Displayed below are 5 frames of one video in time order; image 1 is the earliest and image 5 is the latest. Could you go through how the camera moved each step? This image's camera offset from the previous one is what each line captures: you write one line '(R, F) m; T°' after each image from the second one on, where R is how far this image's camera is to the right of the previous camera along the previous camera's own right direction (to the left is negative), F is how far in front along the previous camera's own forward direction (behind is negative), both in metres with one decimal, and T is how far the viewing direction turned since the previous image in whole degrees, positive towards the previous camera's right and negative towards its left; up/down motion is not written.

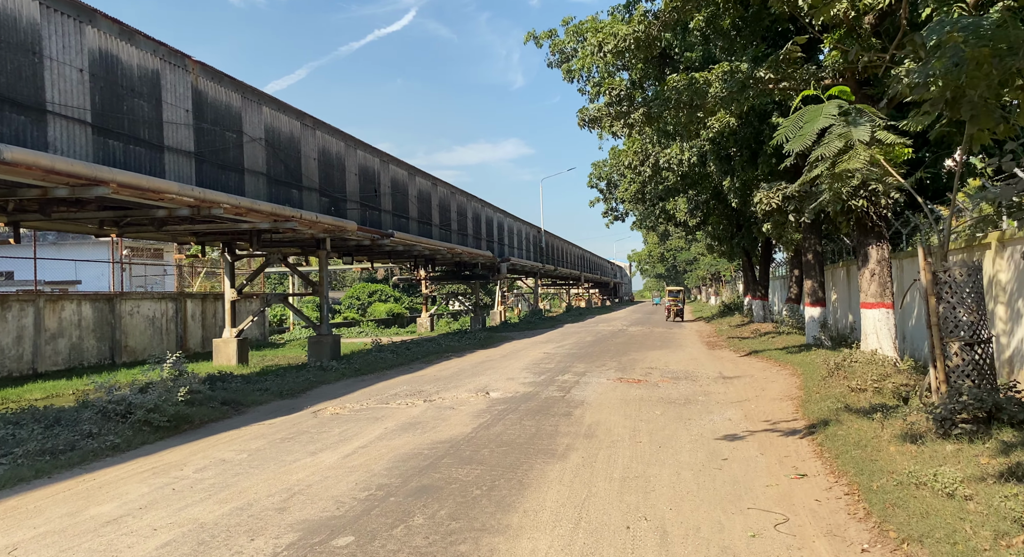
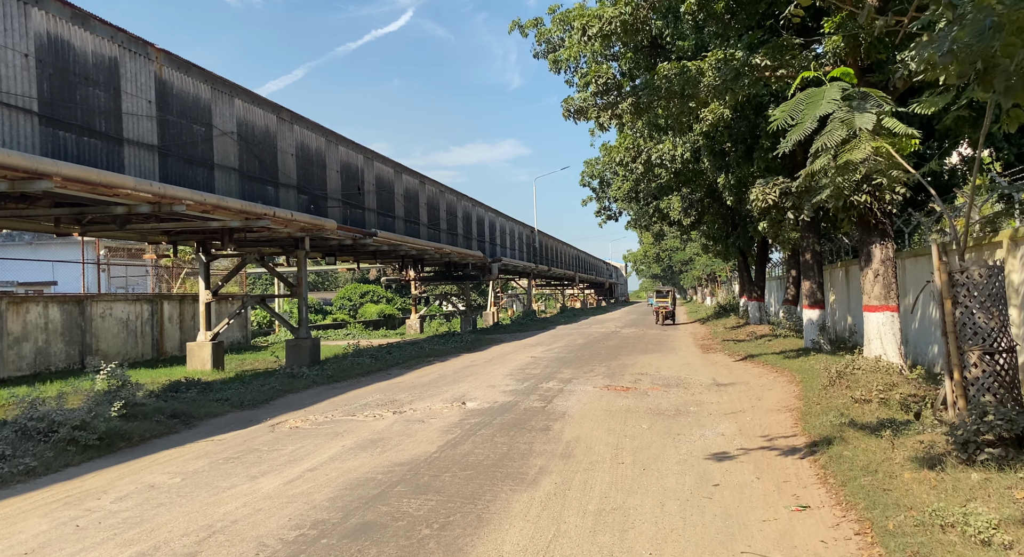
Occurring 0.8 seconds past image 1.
(+0.3, +0.7) m; 0°
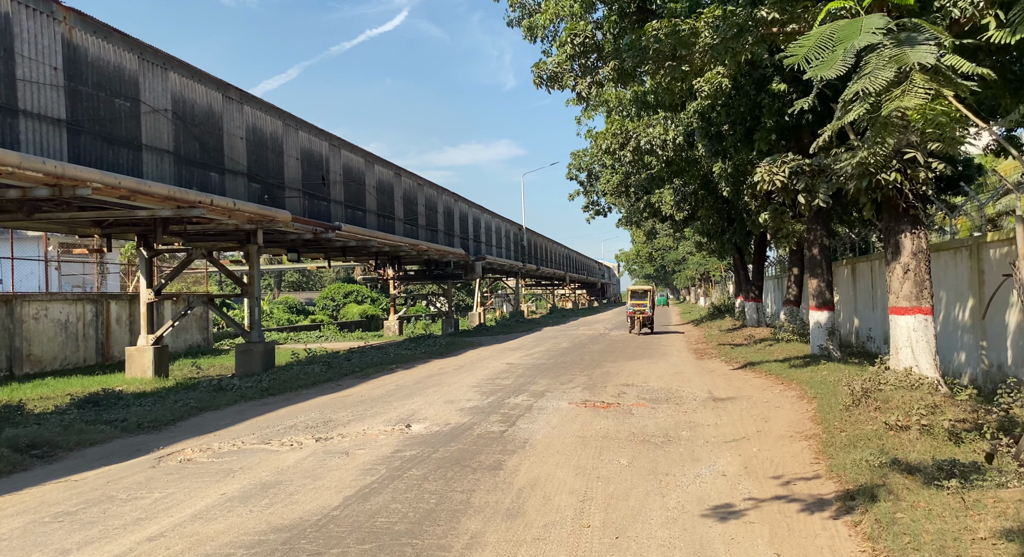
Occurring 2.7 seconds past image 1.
(+0.4, +1.7) m; +1°
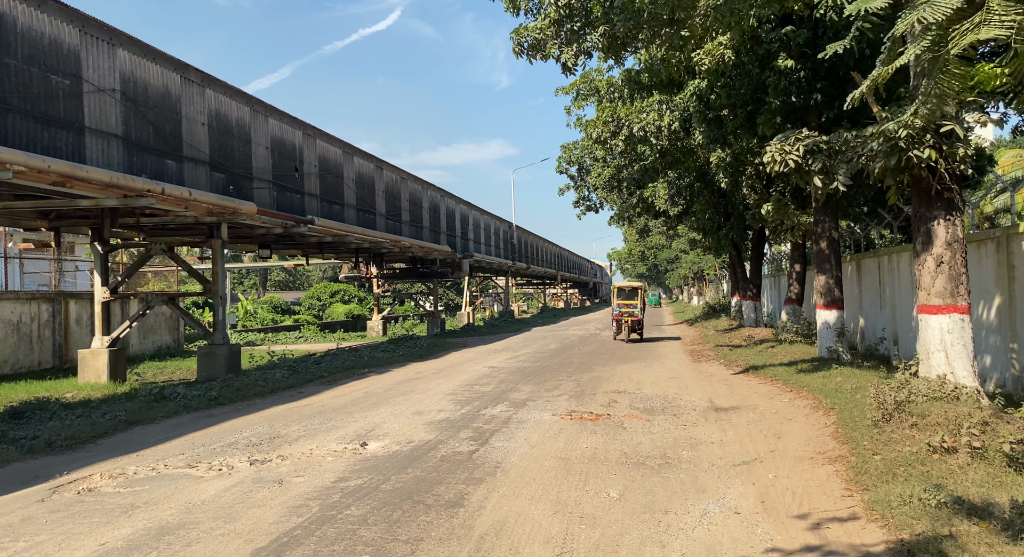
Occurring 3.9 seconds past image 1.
(+0.2, +1.1) m; +1°
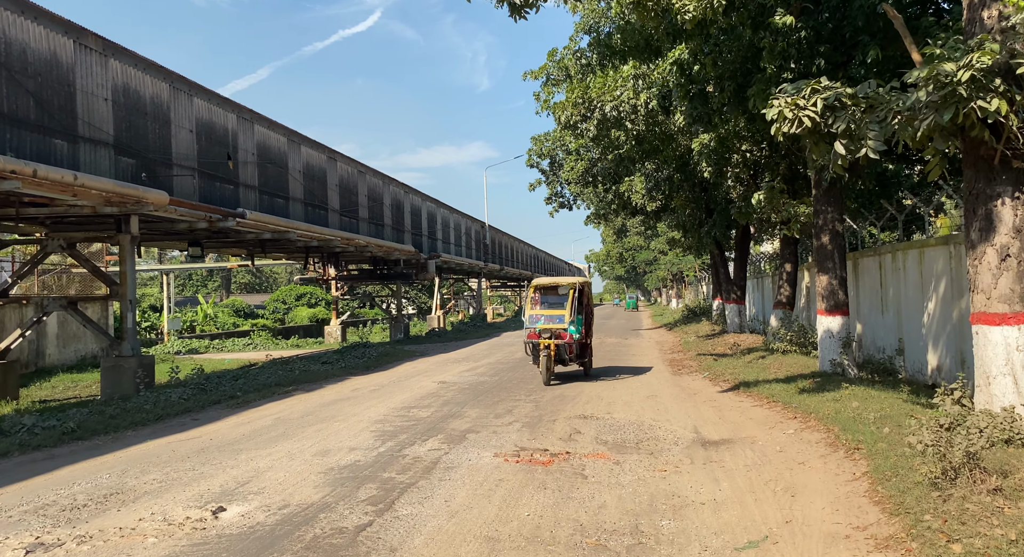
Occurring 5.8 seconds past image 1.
(+0.5, +1.9) m; +2°
